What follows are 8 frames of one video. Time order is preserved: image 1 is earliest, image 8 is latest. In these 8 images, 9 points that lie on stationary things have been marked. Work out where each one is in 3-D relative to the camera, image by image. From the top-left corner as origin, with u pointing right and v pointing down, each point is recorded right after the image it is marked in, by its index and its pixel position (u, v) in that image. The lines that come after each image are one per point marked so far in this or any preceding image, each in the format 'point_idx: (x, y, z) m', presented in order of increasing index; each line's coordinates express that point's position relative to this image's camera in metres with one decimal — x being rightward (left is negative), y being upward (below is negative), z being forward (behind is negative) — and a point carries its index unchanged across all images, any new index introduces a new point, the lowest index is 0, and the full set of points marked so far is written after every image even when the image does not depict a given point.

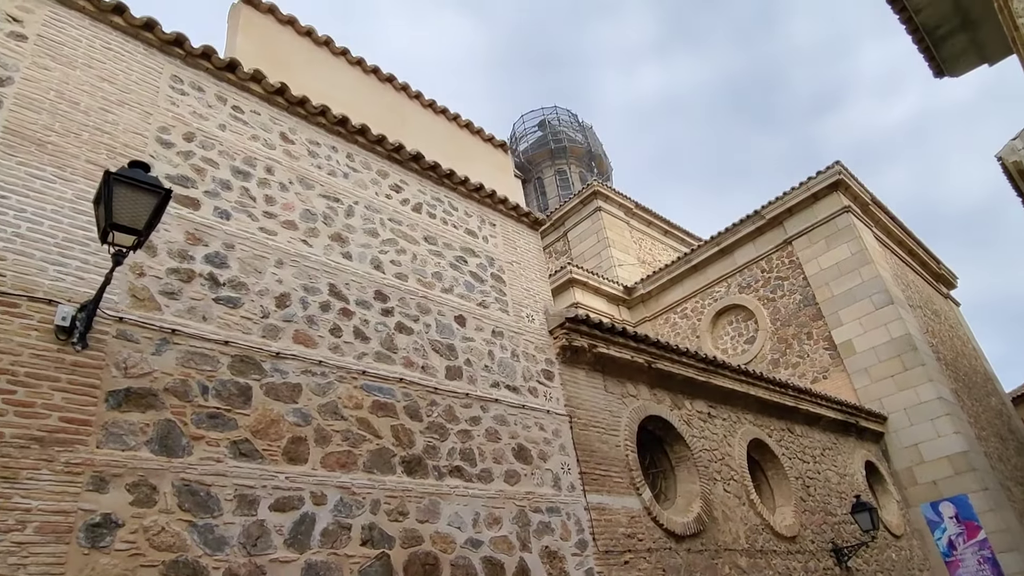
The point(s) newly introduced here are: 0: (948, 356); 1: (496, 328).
0: (+8.2, -1.3, +12.7) m
1: (-0.1, -0.3, +5.2) m
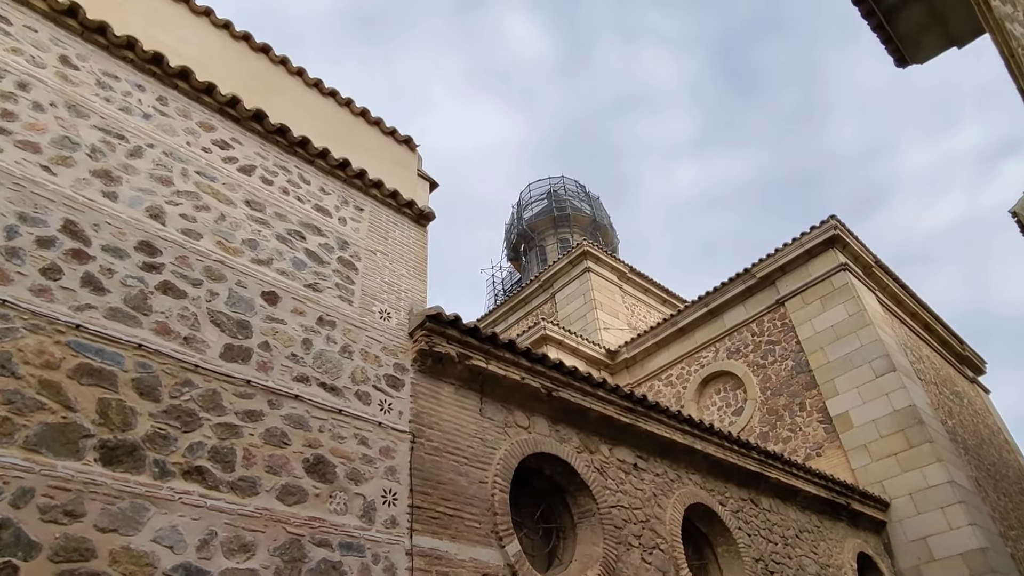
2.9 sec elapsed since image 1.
0: (+7.4, -2.6, +11.0) m
1: (-1.2, -0.2, +4.2) m
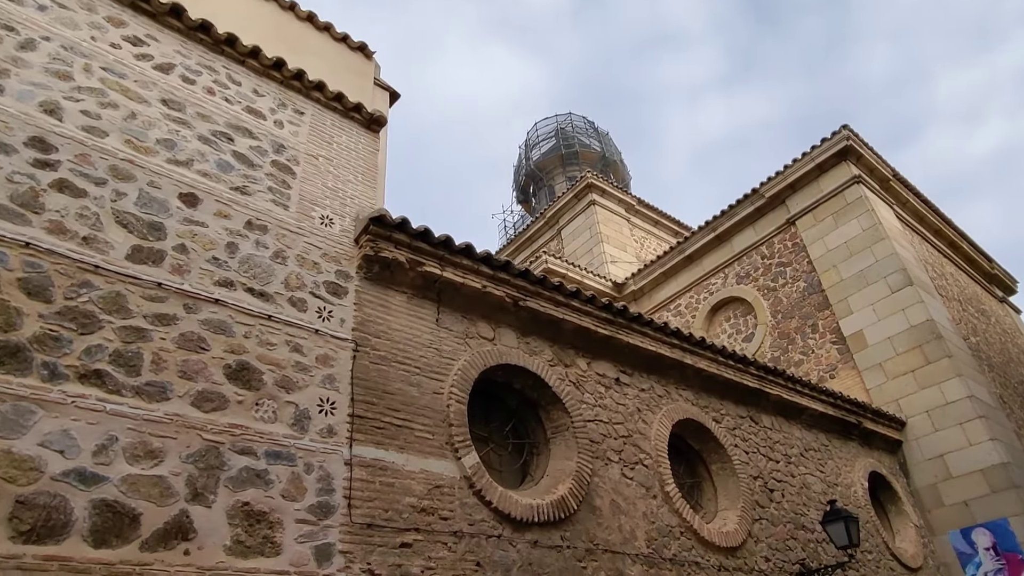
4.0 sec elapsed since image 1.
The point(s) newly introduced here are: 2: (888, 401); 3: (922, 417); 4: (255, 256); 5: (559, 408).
0: (+7.5, -1.1, +10.4) m
1: (-1.5, +0.4, +3.9) m
2: (+5.1, -1.5, +9.0) m
3: (+5.3, -1.7, +8.6) m
4: (-1.5, +0.2, +3.8) m
5: (+0.3, -0.9, +4.9) m
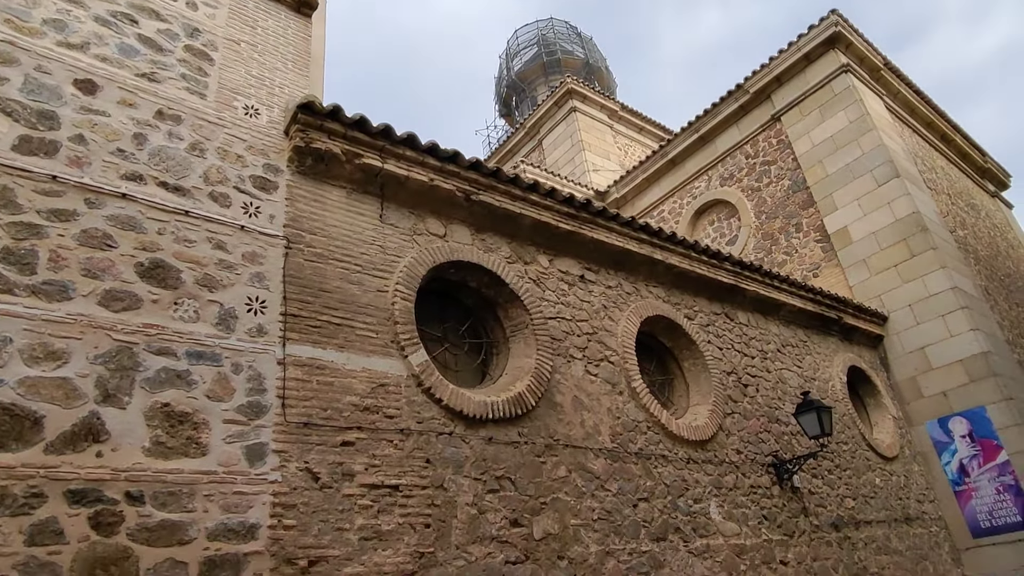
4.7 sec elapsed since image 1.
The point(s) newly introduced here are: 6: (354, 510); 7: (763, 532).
0: (+7.1, +0.5, +10.3) m
1: (-1.9, +1.0, +3.6) m
2: (+4.8, -0.1, +8.8) m
3: (+5.0, -0.3, +8.5) m
4: (-1.8, +0.7, +3.5) m
5: (0.0, -0.1, +4.7) m
6: (-0.8, -1.1, +3.3) m
7: (+2.0, -1.9, +5.3) m
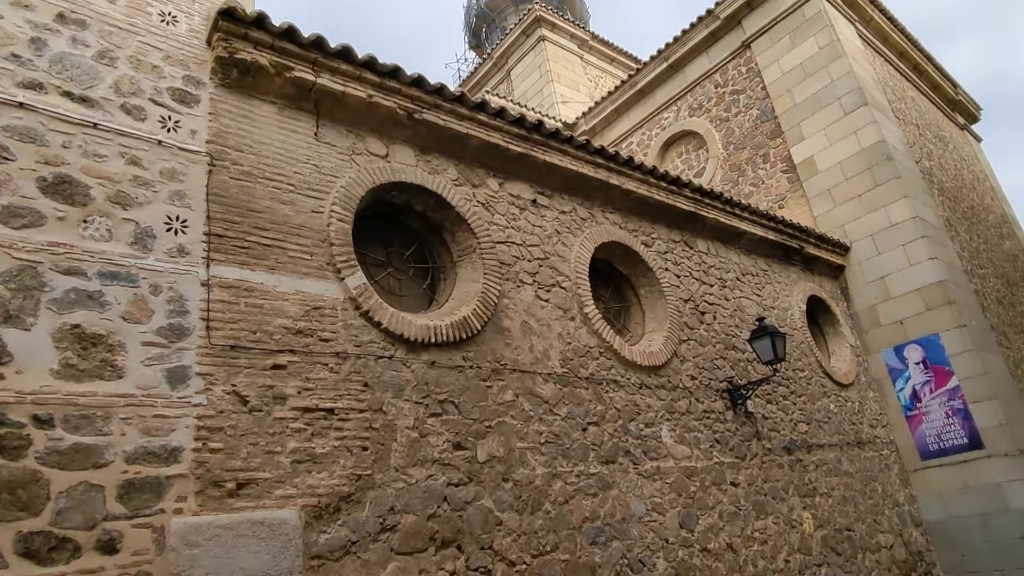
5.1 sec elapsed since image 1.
0: (+6.6, +1.6, +10.2) m
1: (-2.2, +1.4, +3.3) m
2: (+4.3, +0.8, +8.8) m
3: (+4.5, +0.6, +8.5) m
4: (-2.1, +1.1, +3.2) m
5: (-0.3, +0.4, +4.5) m
6: (-1.1, -0.7, +3.2) m
7: (+1.6, -1.4, +5.4) m
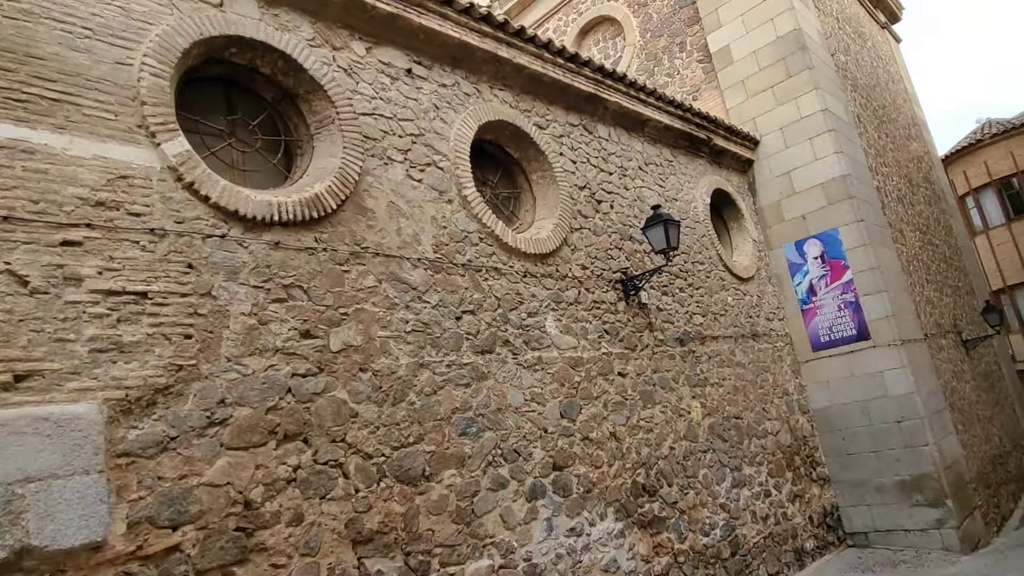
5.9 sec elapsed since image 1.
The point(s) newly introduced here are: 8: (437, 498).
0: (+5.2, +3.1, +10.1) m
1: (-2.9, +1.9, +2.5) m
2: (+3.0, +2.2, +8.6) m
3: (+3.3, +1.9, +8.4) m
4: (-2.8, +1.7, +2.4) m
5: (-1.1, +1.1, +4.0) m
6: (-1.8, -0.1, +2.7) m
7: (+0.7, -0.5, +5.3) m
8: (-0.4, -1.2, +3.8) m
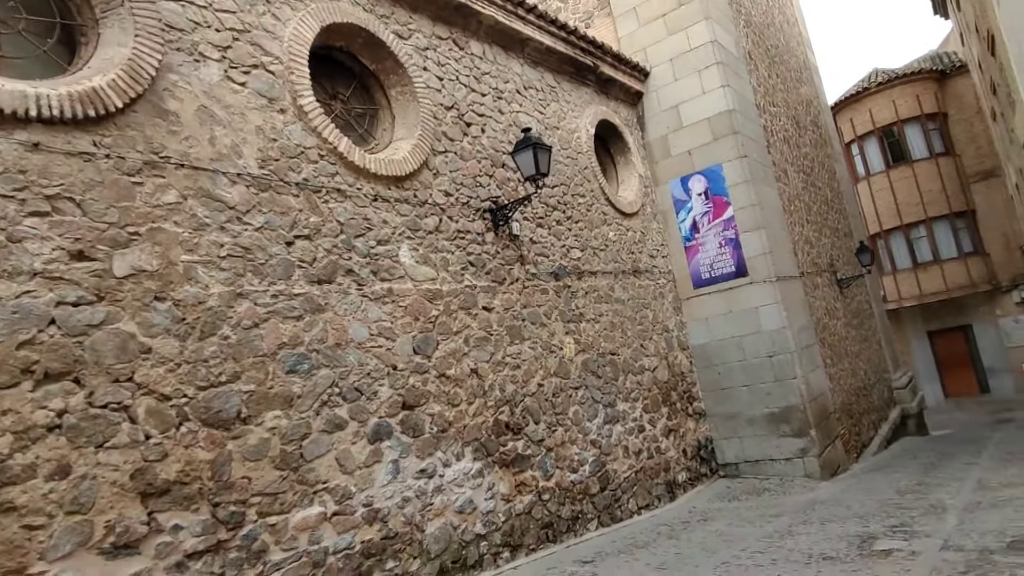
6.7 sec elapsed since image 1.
0: (+3.5, +4.1, +10.0) m
1: (-3.5, +2.2, +1.5) m
2: (+1.6, +3.0, +8.3) m
3: (+1.9, +2.7, +8.1) m
4: (-3.5, +2.0, +1.5) m
5: (-2.0, +1.6, +3.3) m
6: (-2.5, +0.2, +2.1) m
7: (-0.3, +0.1, +4.9) m
8: (-1.3, -0.8, +3.4) m
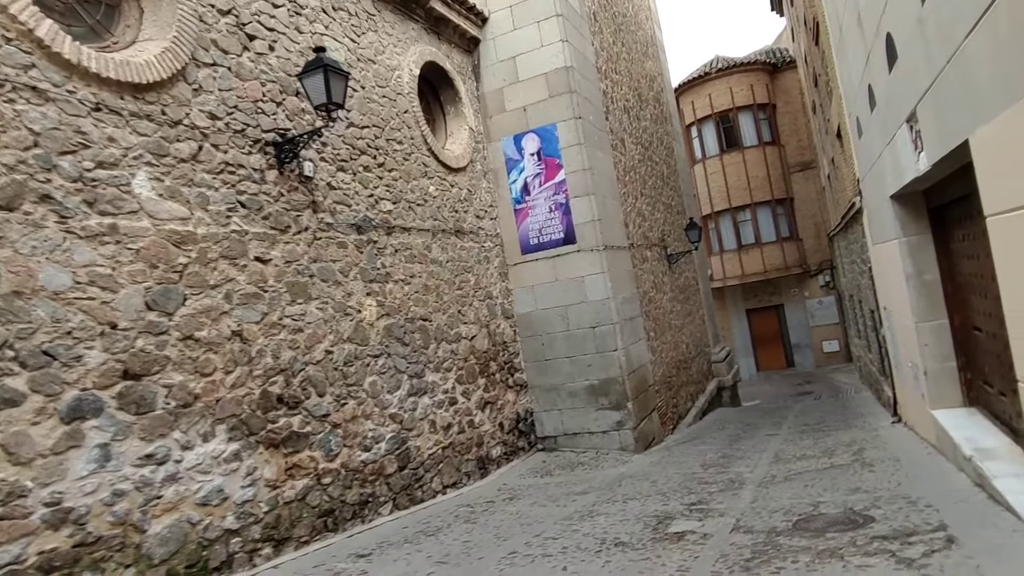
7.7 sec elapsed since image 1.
0: (+1.2, +4.5, +9.7) m
1: (-4.0, +2.5, 0.0) m
2: (-0.4, +3.4, +7.6) m
3: (-0.1, +3.1, +7.5) m
4: (-3.9, +2.2, 0.0) m
5: (-2.9, +1.9, +2.1) m
6: (-3.2, +0.5, +0.8) m
7: (-1.7, +0.4, +4.1) m
8: (-2.3, -0.5, +2.3) m
